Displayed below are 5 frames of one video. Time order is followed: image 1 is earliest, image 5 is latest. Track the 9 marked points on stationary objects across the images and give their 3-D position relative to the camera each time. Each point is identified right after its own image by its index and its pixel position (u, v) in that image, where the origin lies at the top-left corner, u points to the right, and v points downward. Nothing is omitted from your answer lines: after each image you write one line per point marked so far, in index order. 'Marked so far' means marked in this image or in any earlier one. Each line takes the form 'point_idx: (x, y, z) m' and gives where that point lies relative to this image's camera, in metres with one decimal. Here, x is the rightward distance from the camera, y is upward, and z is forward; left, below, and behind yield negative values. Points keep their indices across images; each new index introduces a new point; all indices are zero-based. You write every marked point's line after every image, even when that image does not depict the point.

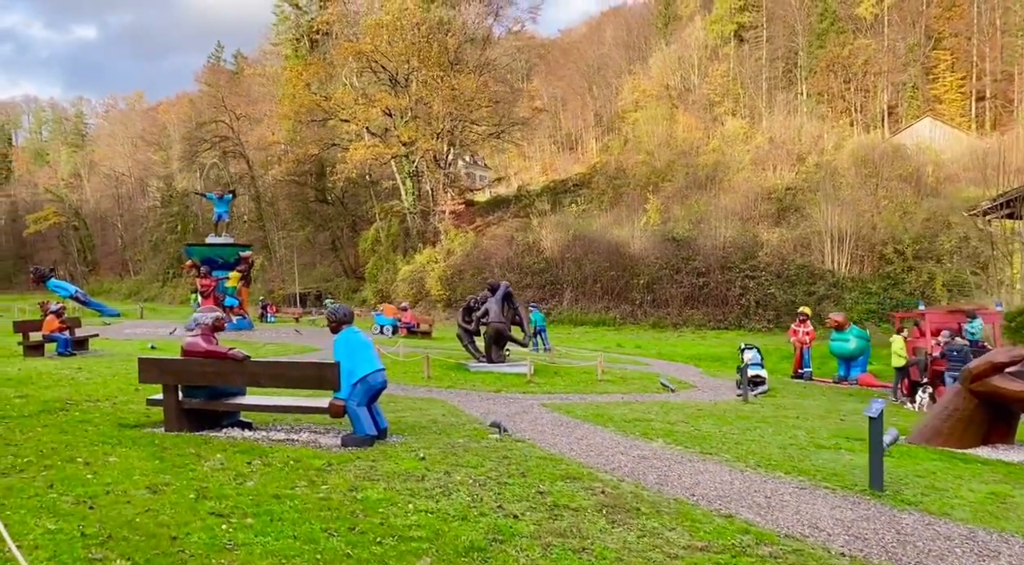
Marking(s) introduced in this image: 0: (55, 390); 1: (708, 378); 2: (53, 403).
0: (-5.2, -1.2, +10.1) m
1: (+3.6, -1.8, +16.4) m
2: (-4.6, -1.2, +8.9) m
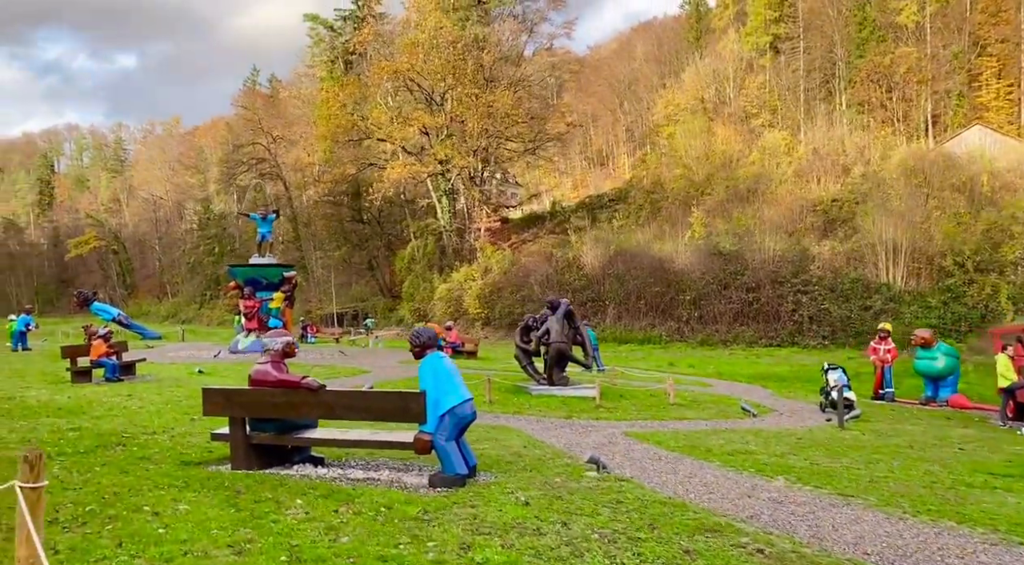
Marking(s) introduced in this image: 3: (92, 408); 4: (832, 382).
0: (-4.3, -1.5, +9.5) m
1: (+4.7, -2.1, +15.5) m
2: (-3.8, -1.4, +8.3) m
3: (-5.3, -1.6, +11.1) m
4: (+5.0, -1.5, +13.6) m
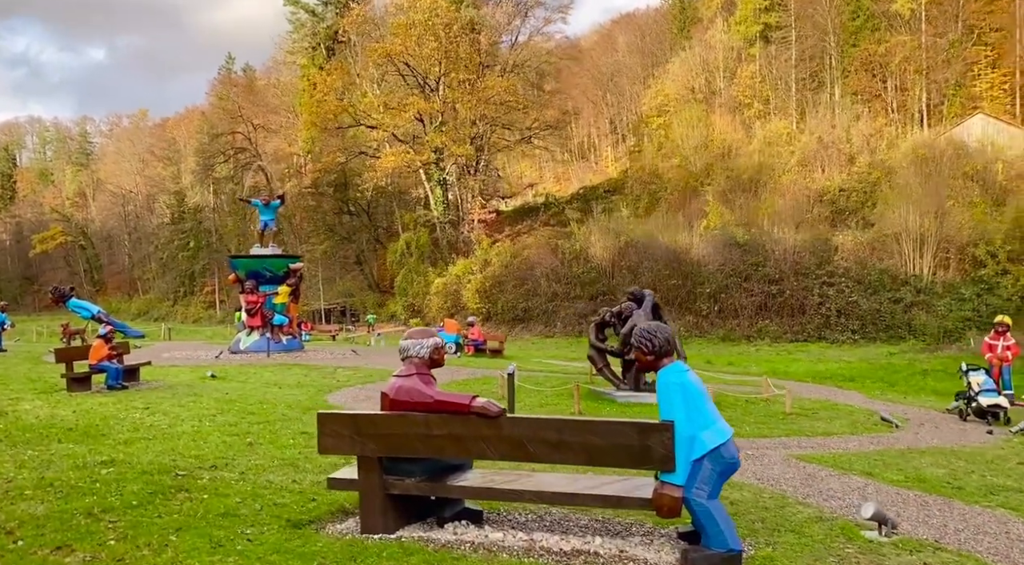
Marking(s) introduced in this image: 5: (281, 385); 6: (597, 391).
0: (-3.0, -1.4, +7.3) m
1: (+5.8, -1.9, +13.6) m
2: (-2.4, -1.3, +6.1) m
3: (-4.0, -1.5, +8.9) m
4: (+6.1, -1.3, +11.8) m
5: (-3.8, -1.7, +14.6) m
6: (+1.3, -1.6, +12.8) m
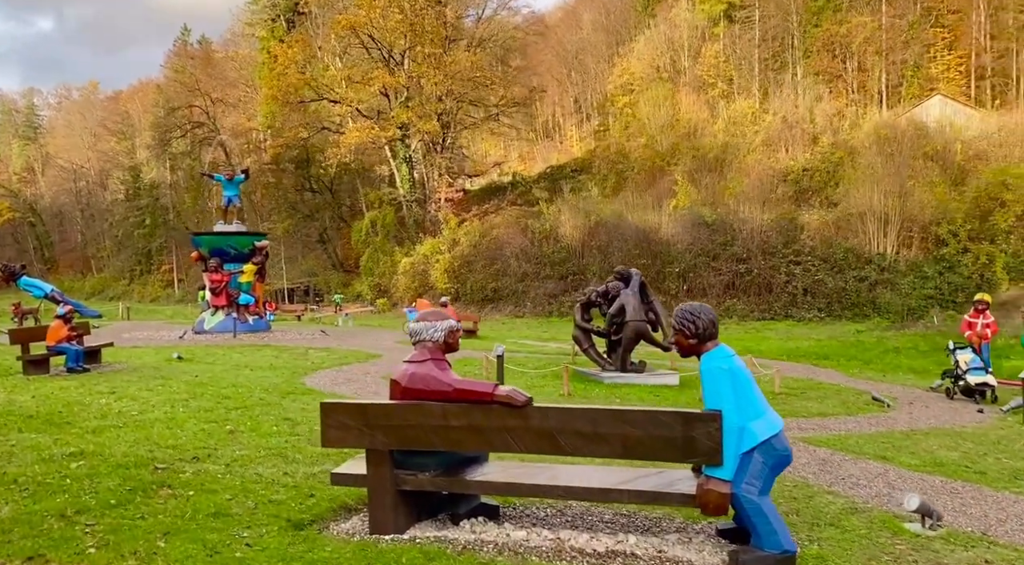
0: (-3.0, -1.2, +6.8) m
1: (+5.5, -1.5, +13.5) m
2: (-2.4, -1.2, +5.6) m
3: (-4.1, -1.2, +8.3) m
4: (+5.9, -1.0, +11.6) m
5: (-4.1, -1.3, +14.0) m
6: (+1.0, -1.3, +12.5) m
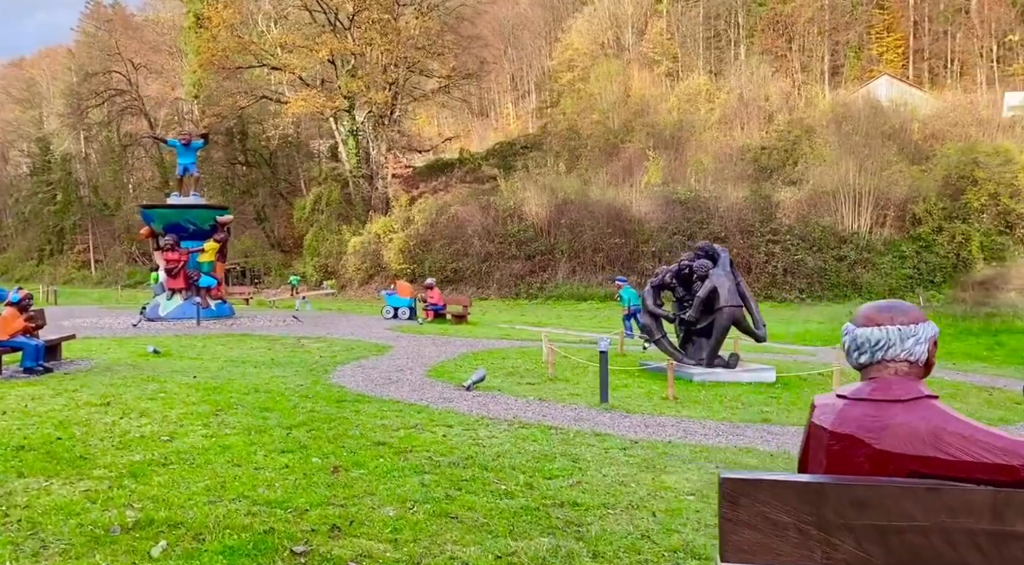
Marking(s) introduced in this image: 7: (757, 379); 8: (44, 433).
0: (-1.7, -1.1, +4.6) m
1: (+6.2, -1.3, +12.0) m
2: (-1.0, -1.1, +3.5) m
3: (-2.9, -1.1, +6.0) m
4: (+6.8, -0.8, +10.2) m
5: (-3.4, -1.1, +11.7) m
6: (+1.8, -1.0, +10.6) m
7: (+2.8, -1.1, +10.1) m
8: (-3.4, -1.1, +6.4) m
